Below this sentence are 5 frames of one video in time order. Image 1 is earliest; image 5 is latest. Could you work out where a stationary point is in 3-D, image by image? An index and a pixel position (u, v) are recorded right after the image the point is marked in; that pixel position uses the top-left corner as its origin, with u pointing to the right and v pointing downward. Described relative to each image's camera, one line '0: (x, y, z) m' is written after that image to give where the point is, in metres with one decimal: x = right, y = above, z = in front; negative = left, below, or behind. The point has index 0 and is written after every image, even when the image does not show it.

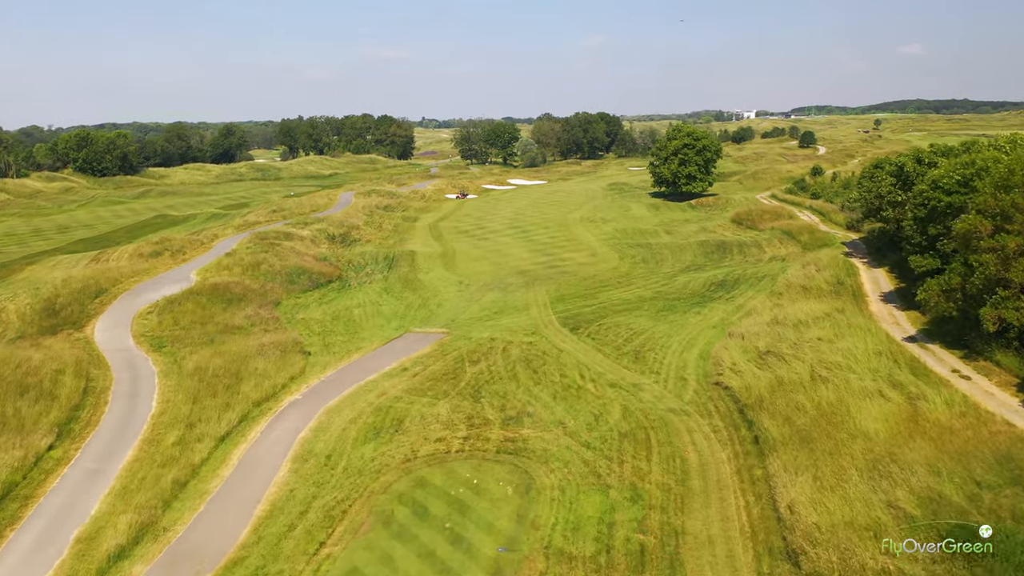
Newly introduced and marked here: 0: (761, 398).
0: (+5.9, -2.6, +19.8) m
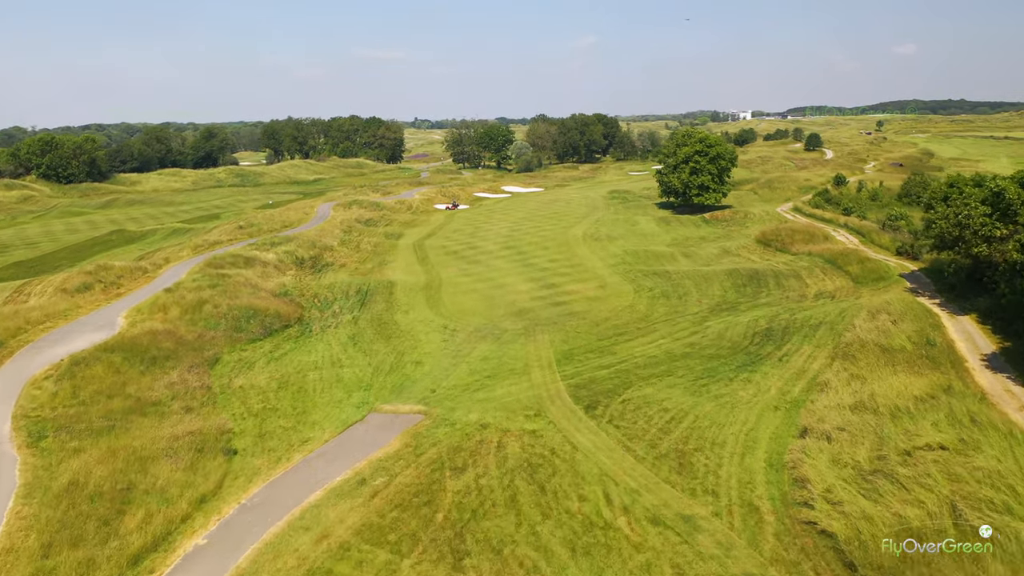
0: (+5.9, -4.3, +13.1) m
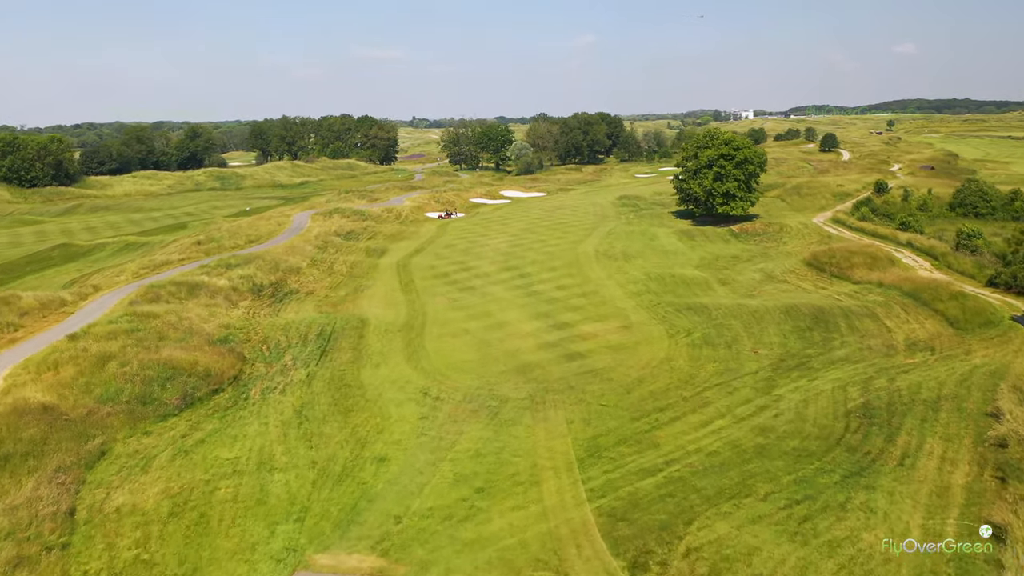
0: (+5.9, -5.9, +5.2) m
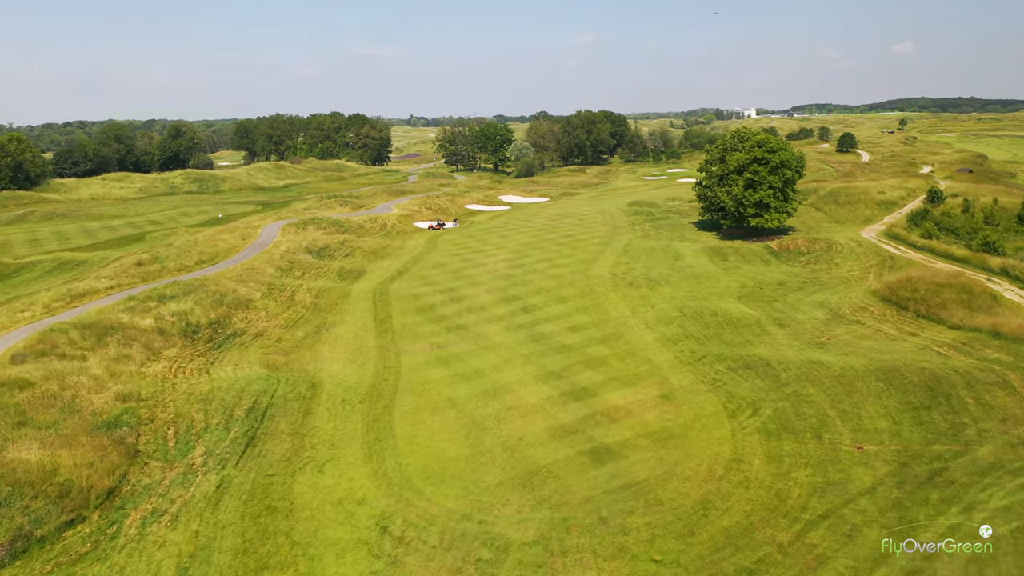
0: (+6.0, -7.5, -2.9) m
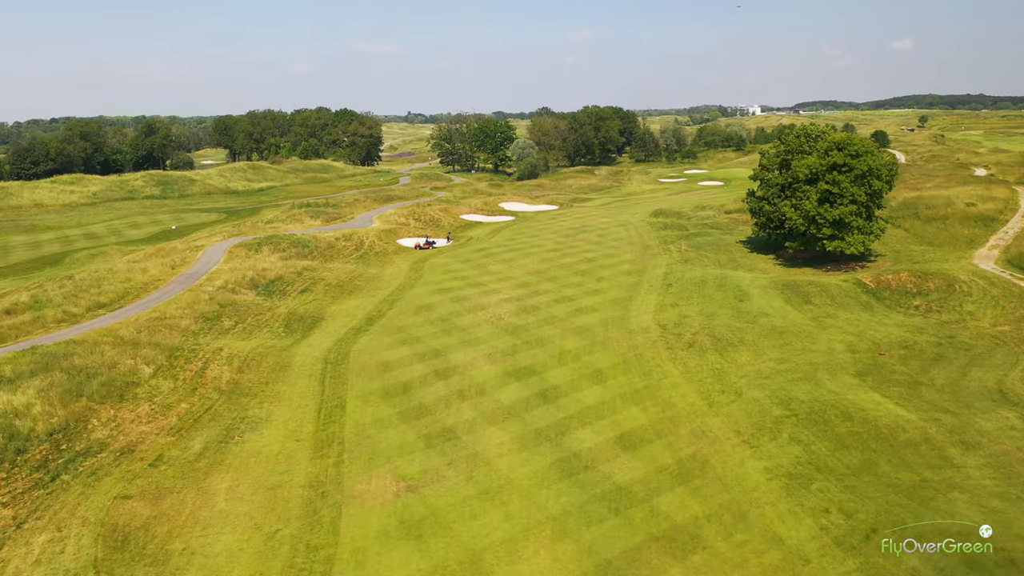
0: (+6.4, -9.7, -14.6) m
